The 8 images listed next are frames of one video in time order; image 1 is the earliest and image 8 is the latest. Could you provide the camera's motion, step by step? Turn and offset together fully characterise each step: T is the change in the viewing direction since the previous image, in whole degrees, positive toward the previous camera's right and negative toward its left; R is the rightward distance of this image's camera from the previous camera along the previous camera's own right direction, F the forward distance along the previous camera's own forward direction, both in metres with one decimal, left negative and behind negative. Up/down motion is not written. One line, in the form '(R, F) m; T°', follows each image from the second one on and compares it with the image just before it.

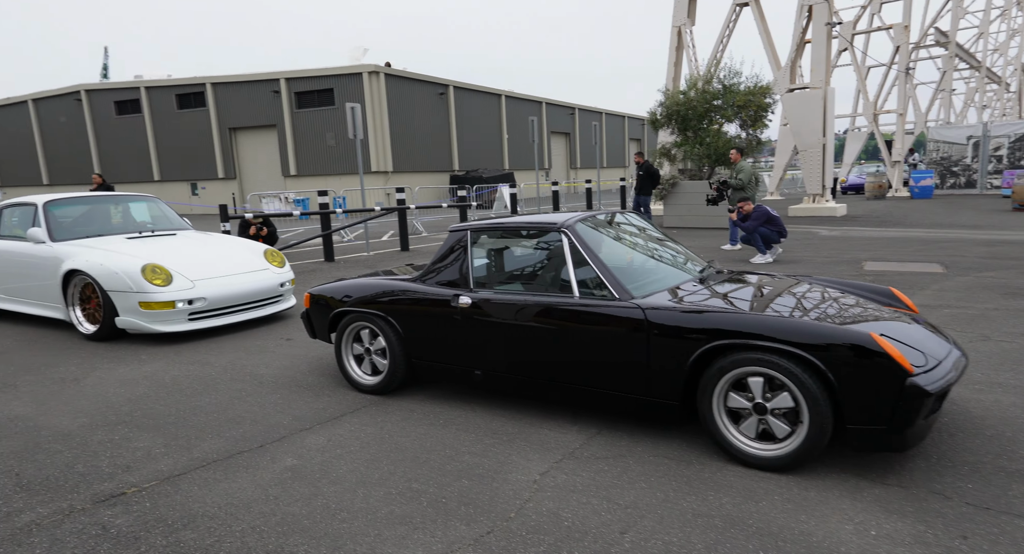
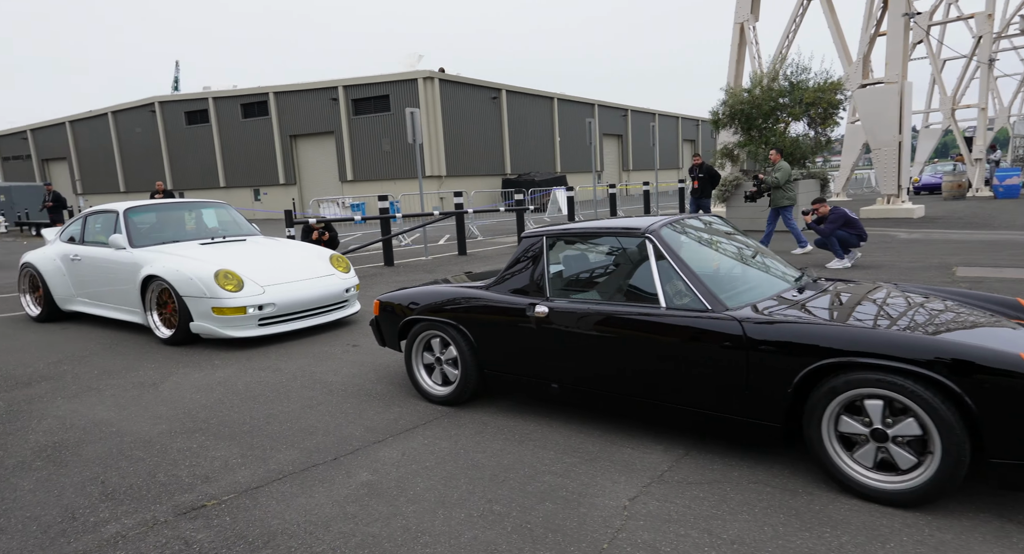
(-0.1, +0.1) m; -5°
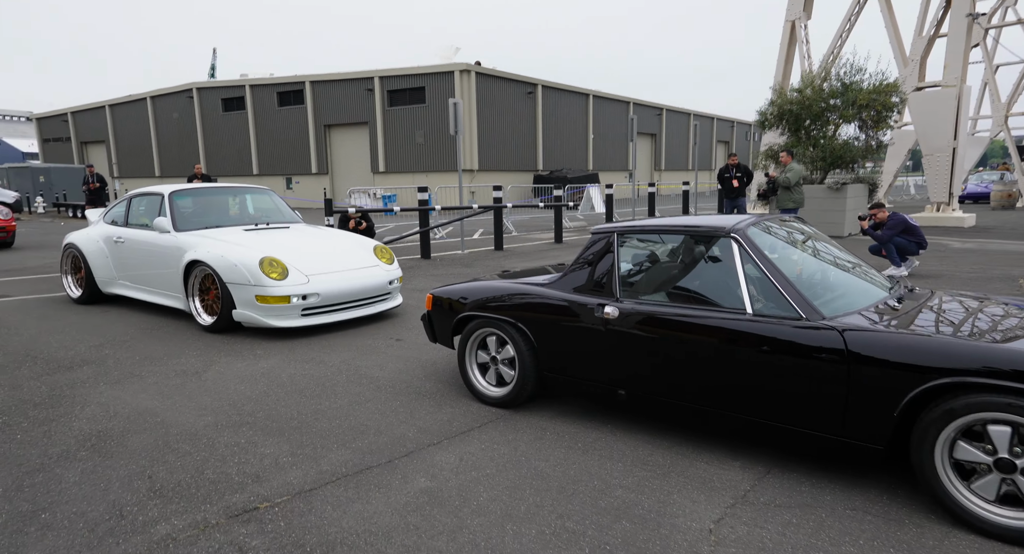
(-0.2, +0.2) m; -2°
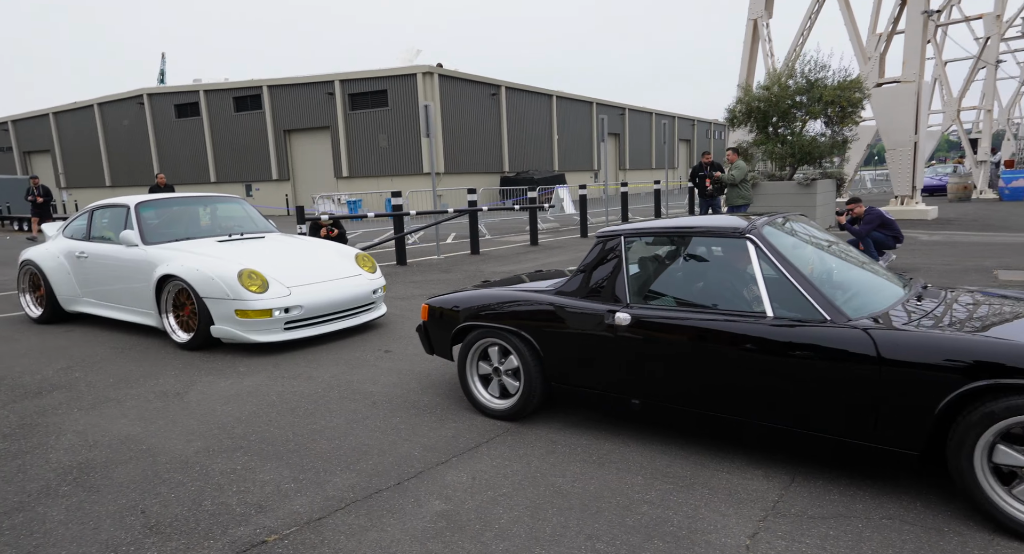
(-0.2, +0.1) m; +3°
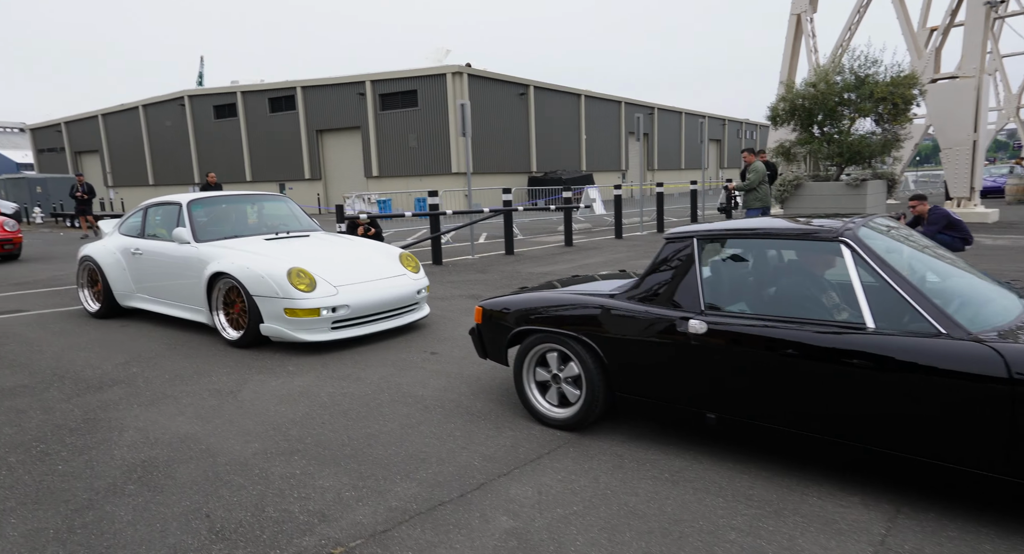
(-0.2, +0.1) m; -2°
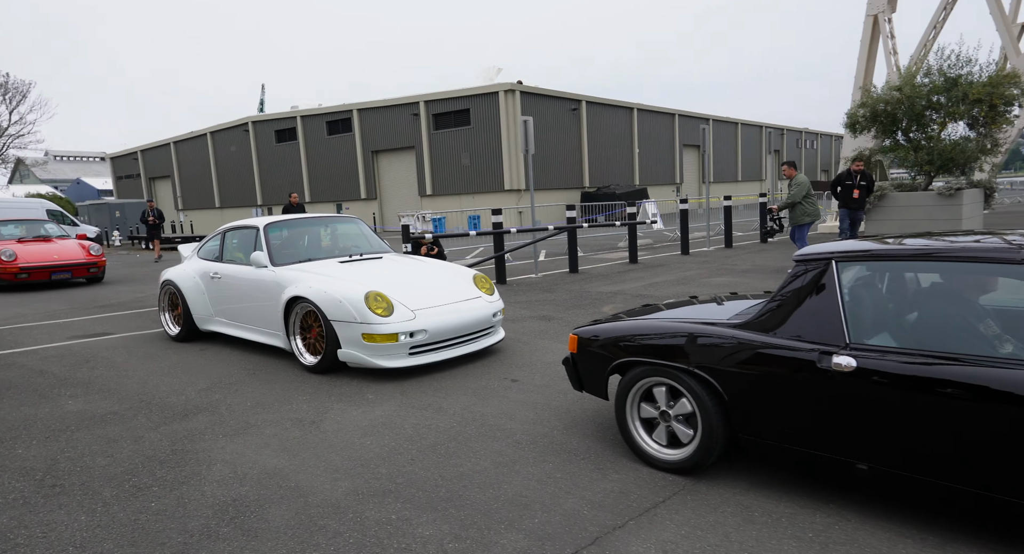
(-0.3, +0.2) m; -5°
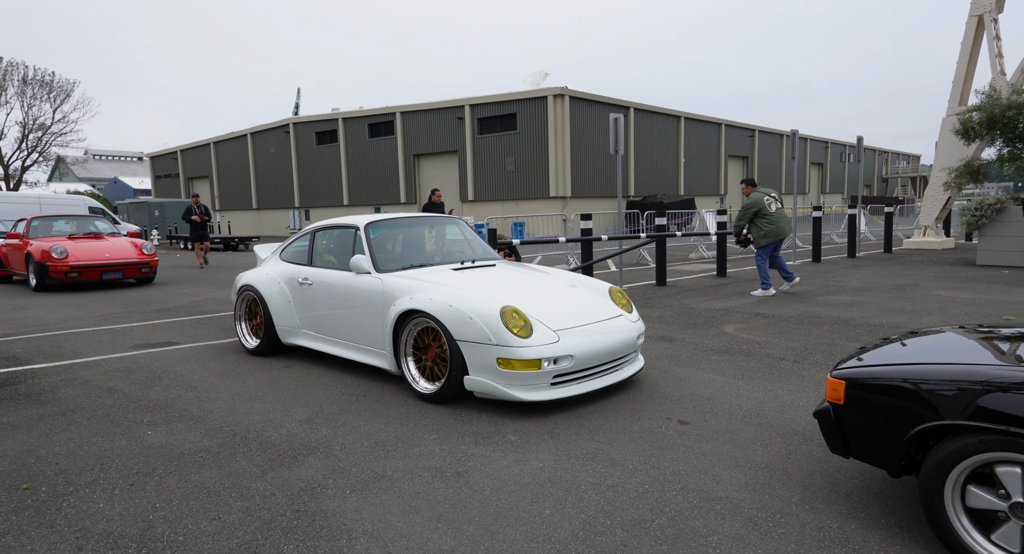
(-0.9, +0.8) m; -3°
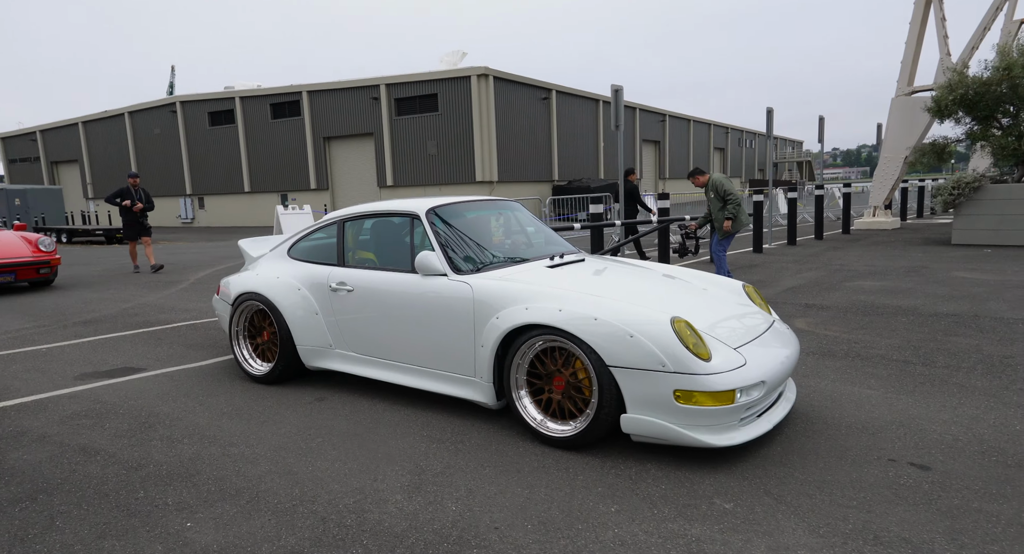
(-1.3, +1.2) m; +8°
